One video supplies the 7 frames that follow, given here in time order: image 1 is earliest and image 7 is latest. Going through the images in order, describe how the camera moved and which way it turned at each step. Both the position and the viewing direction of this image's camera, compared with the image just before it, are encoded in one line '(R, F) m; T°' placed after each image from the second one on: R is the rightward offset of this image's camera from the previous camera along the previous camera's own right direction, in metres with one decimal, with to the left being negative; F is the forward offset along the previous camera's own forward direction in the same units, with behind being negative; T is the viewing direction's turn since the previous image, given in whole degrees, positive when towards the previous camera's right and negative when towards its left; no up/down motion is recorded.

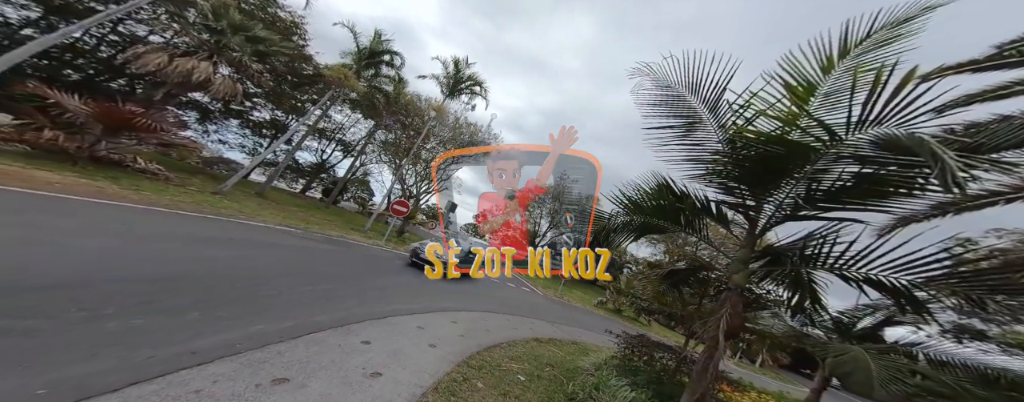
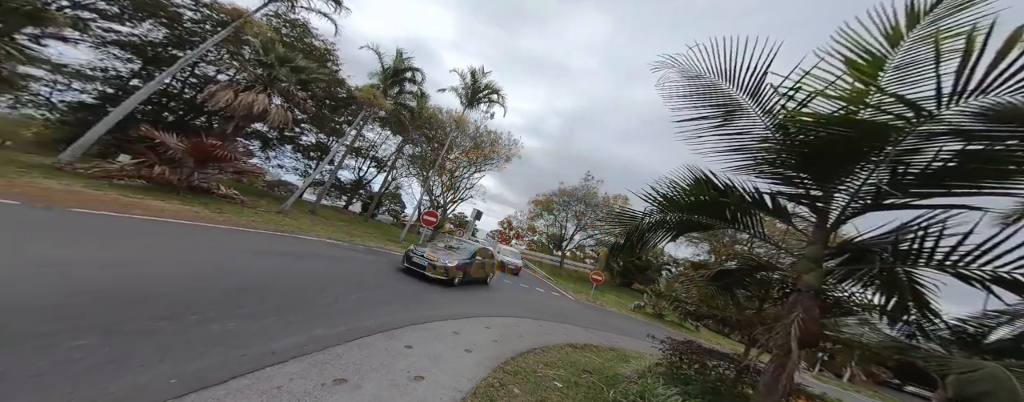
(-0.1, 0.0) m; -5°
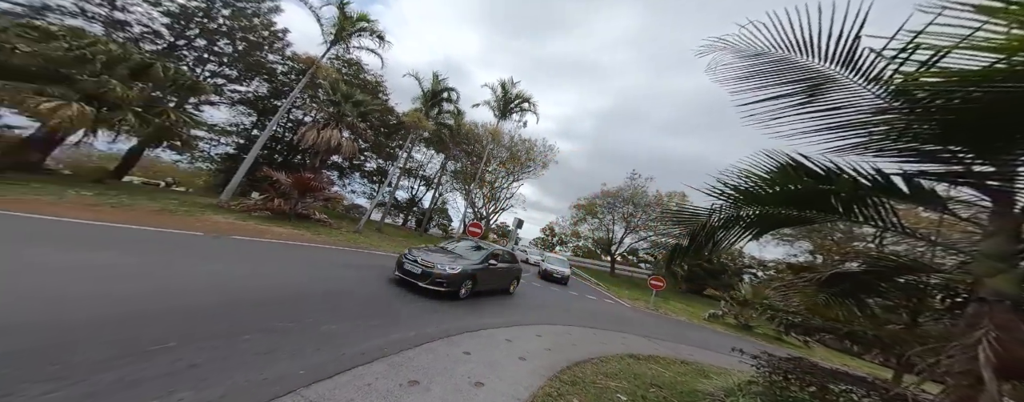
(-0.1, +0.1) m; -8°
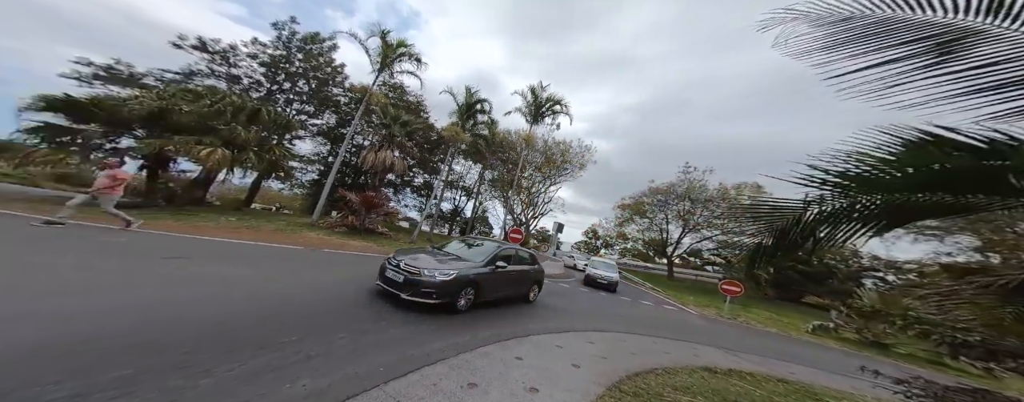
(-0.2, +0.1) m; -7°
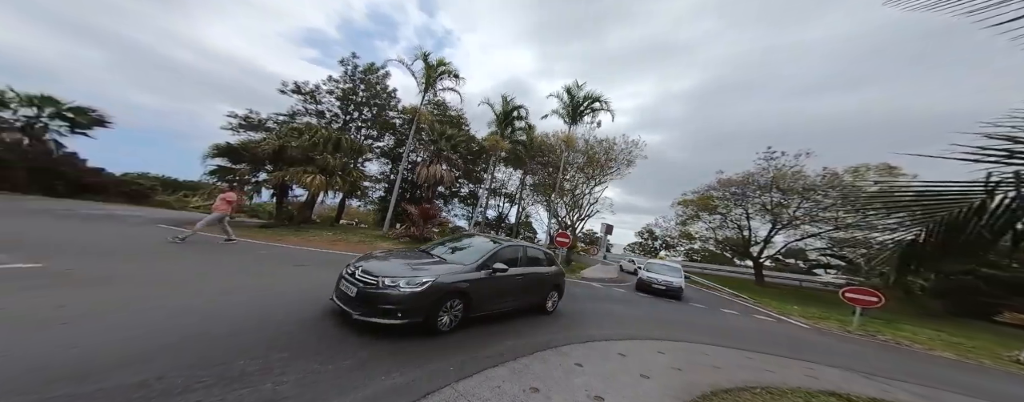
(-0.3, +0.2) m; -9°
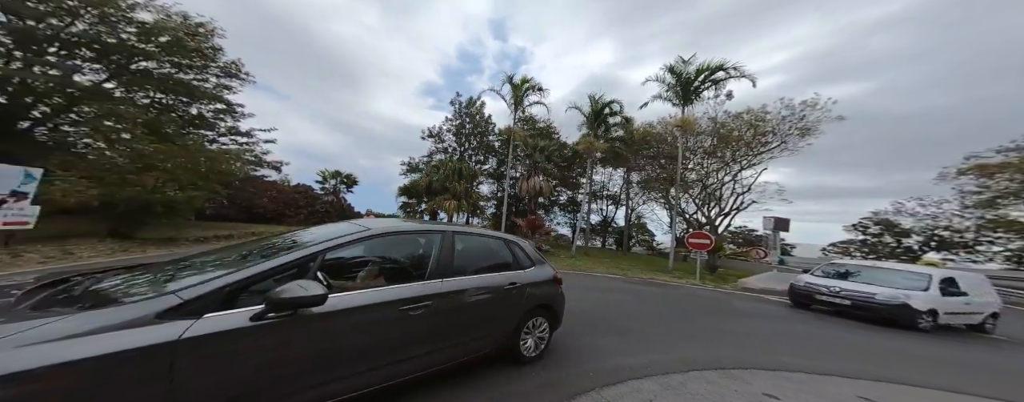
(-2.0, +0.8) m; -21°
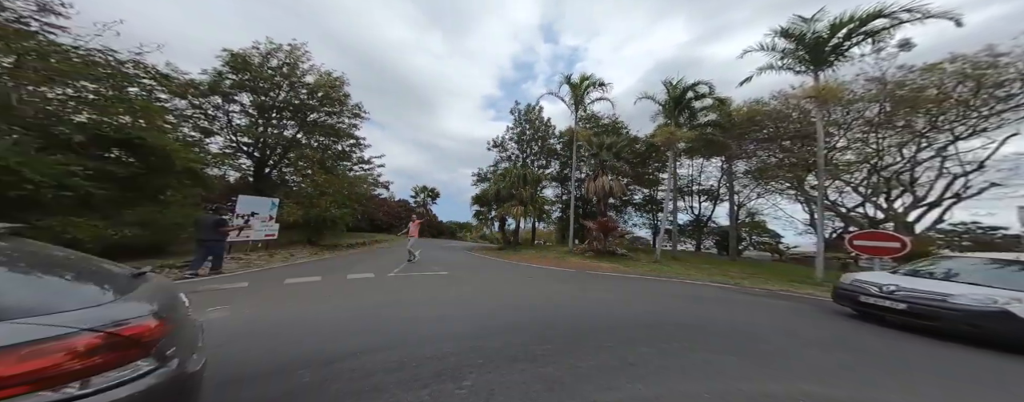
(-3.1, -0.1) m; -16°
